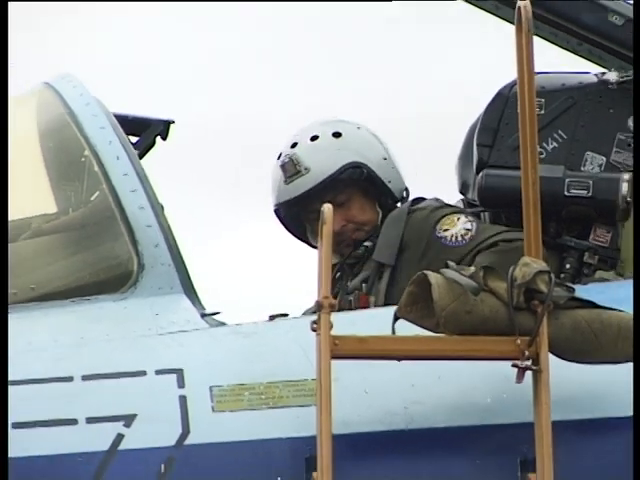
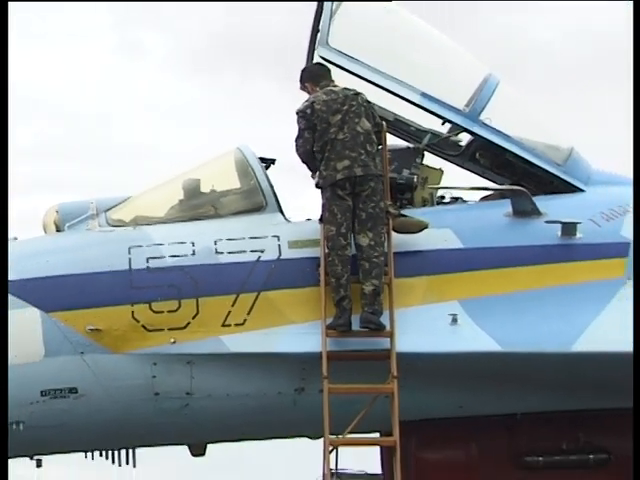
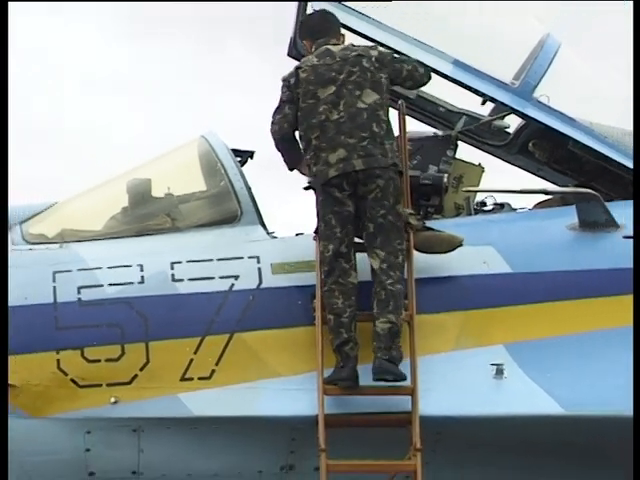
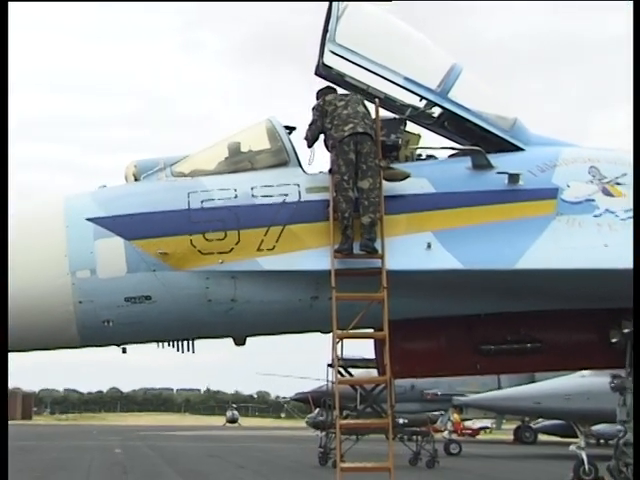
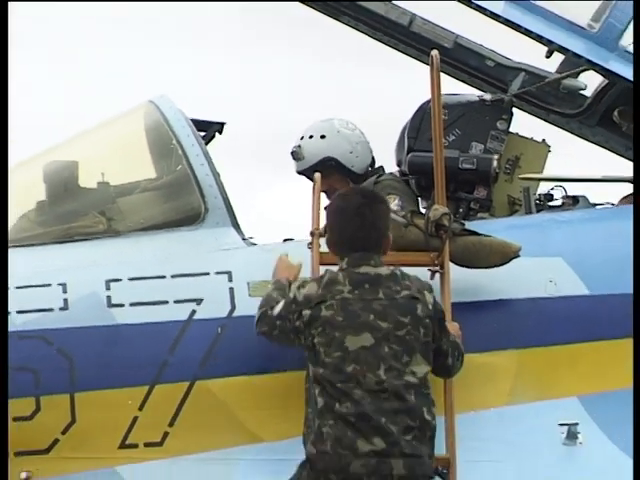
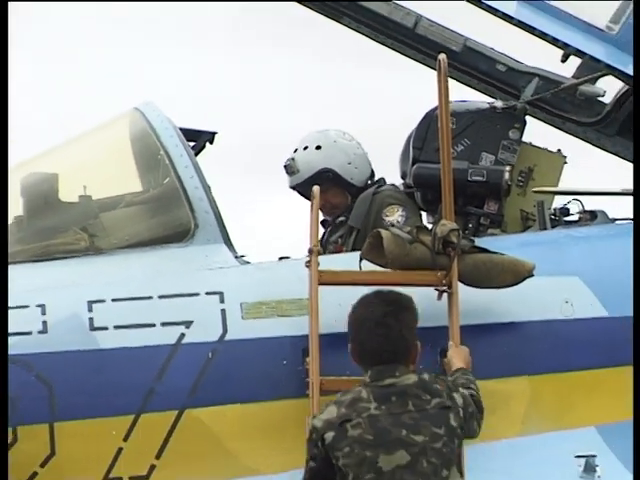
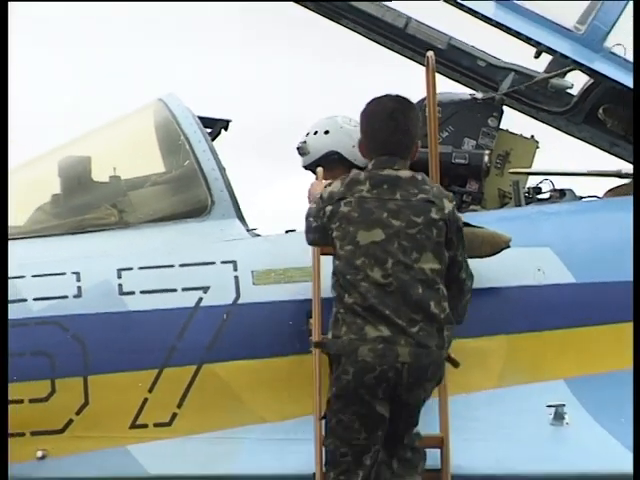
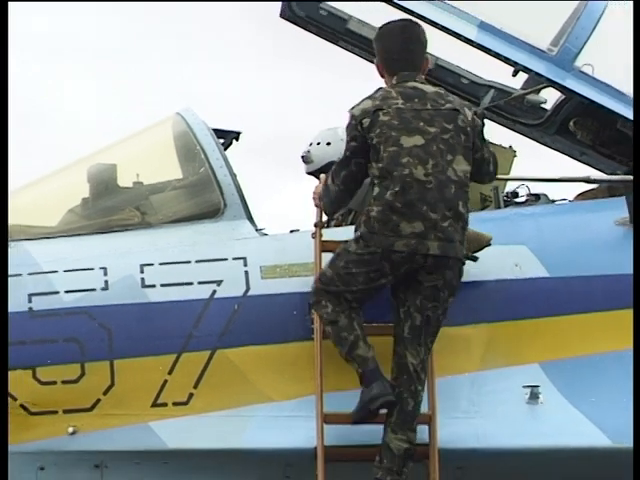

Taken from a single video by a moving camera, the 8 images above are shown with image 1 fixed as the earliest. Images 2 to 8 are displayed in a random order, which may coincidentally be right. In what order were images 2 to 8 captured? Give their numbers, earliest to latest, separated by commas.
6, 5, 7, 8, 3, 2, 4
